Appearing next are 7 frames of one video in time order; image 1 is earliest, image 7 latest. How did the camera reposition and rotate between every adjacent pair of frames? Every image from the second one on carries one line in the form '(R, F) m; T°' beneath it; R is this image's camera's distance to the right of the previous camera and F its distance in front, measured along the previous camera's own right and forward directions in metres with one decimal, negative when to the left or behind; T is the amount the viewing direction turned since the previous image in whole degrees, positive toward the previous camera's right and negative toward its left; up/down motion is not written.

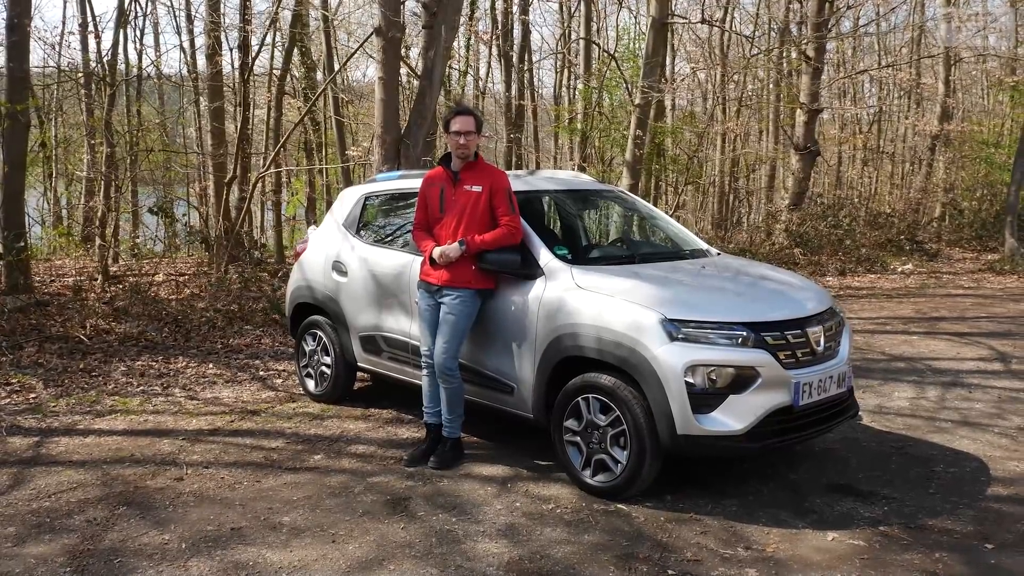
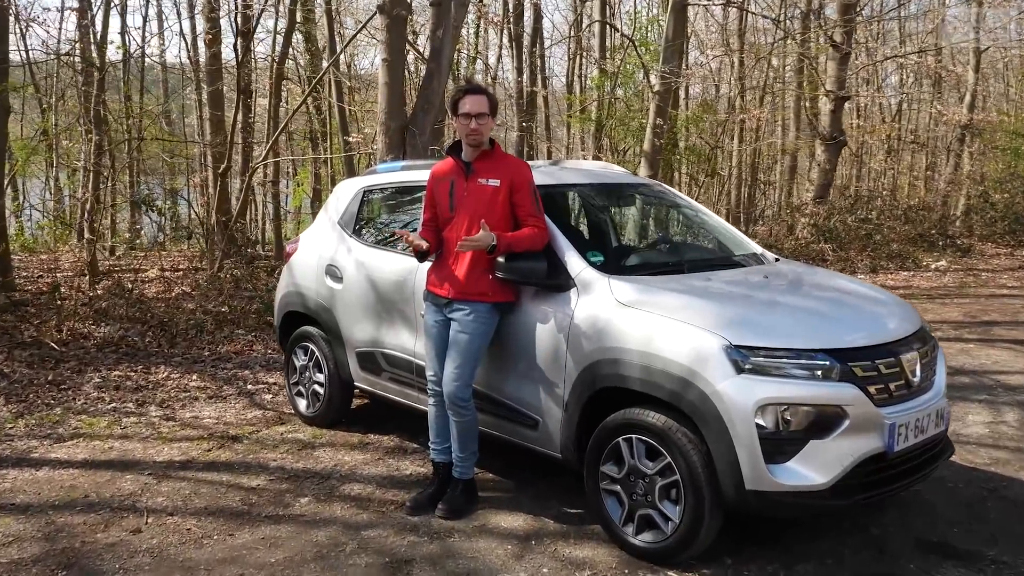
(-0.1, +0.7) m; 0°
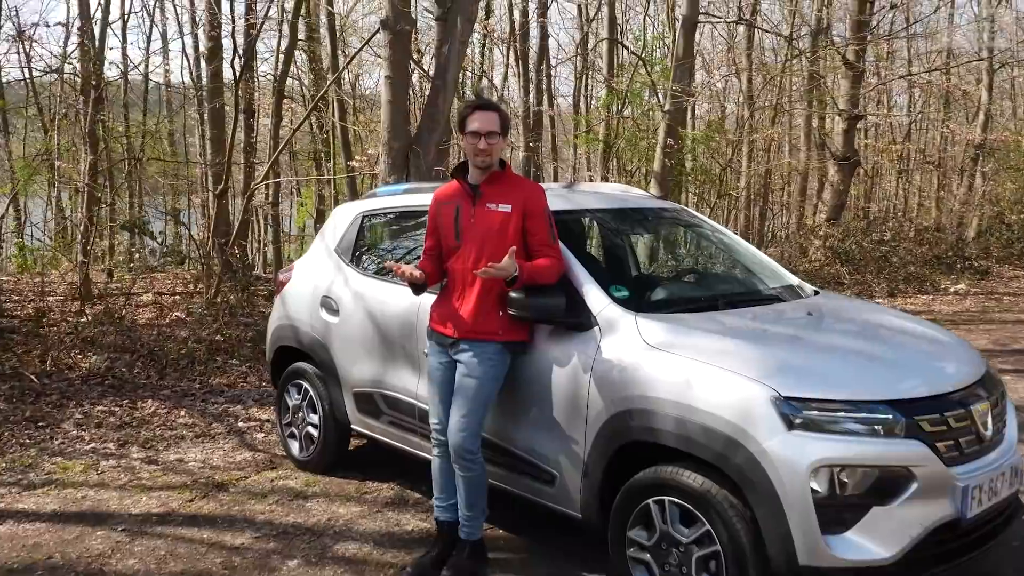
(0.0, +0.4) m; 0°
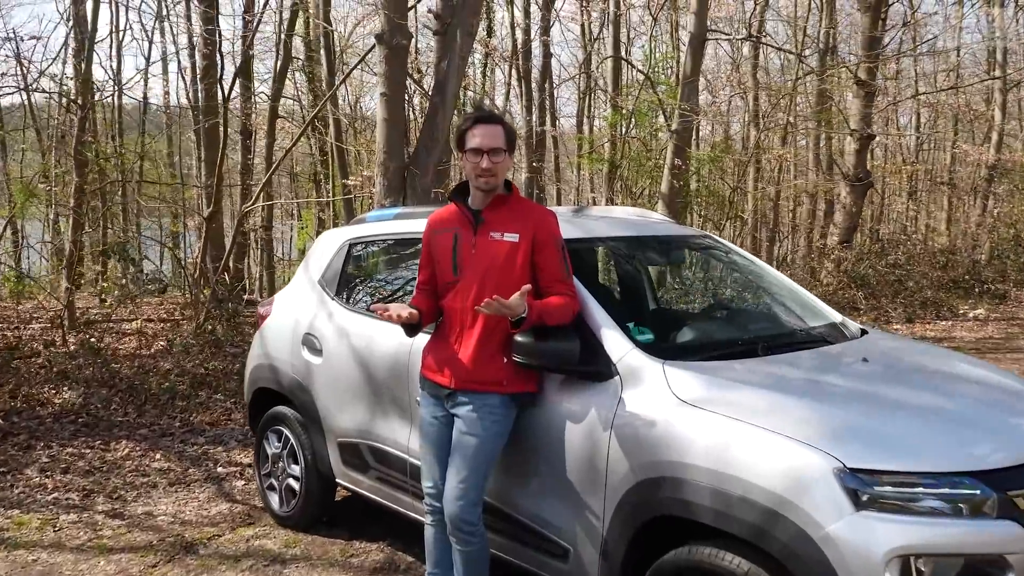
(0.0, +0.5) m; 0°
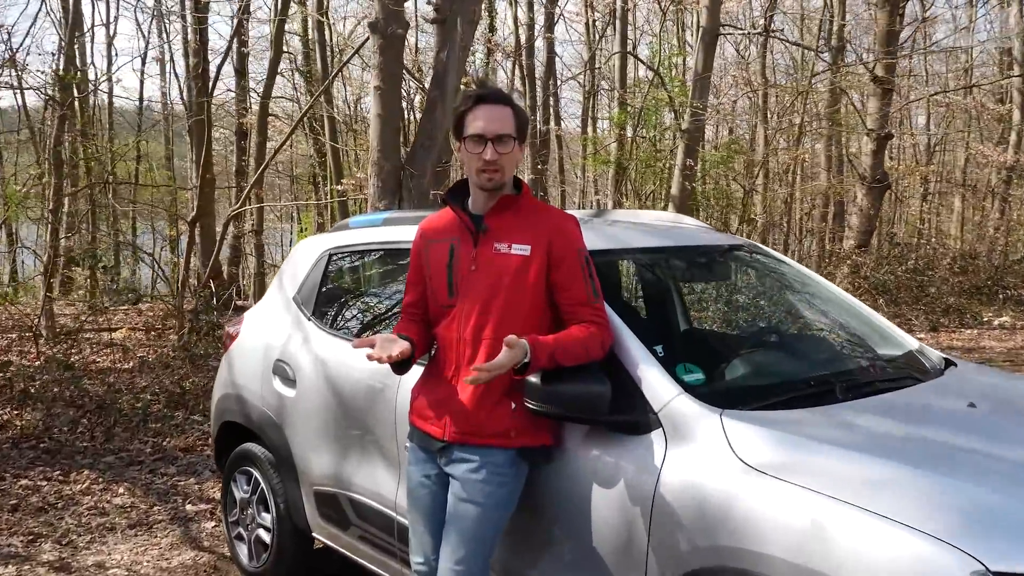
(0.0, +0.6) m; 0°
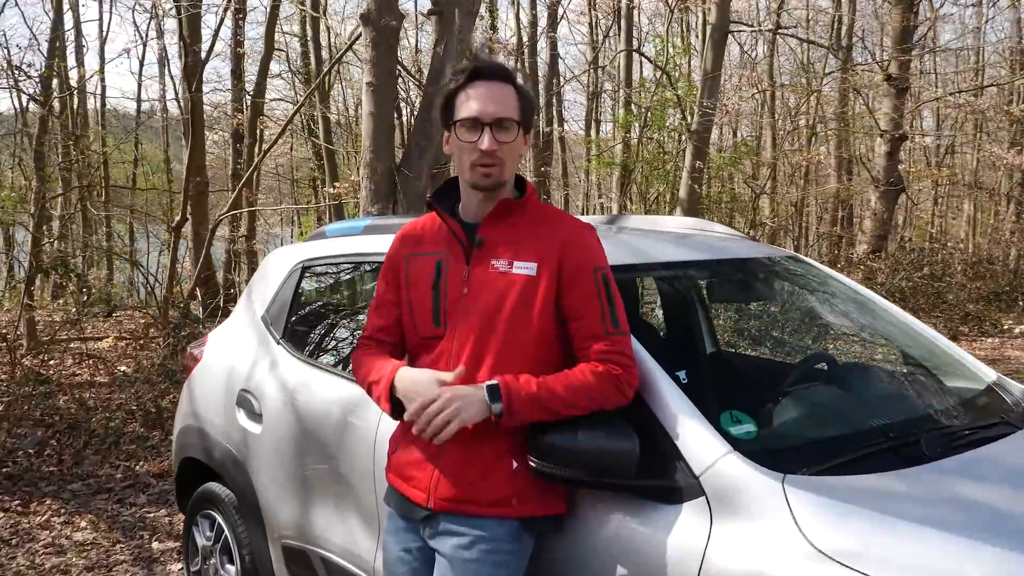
(0.0, +0.4) m; 0°
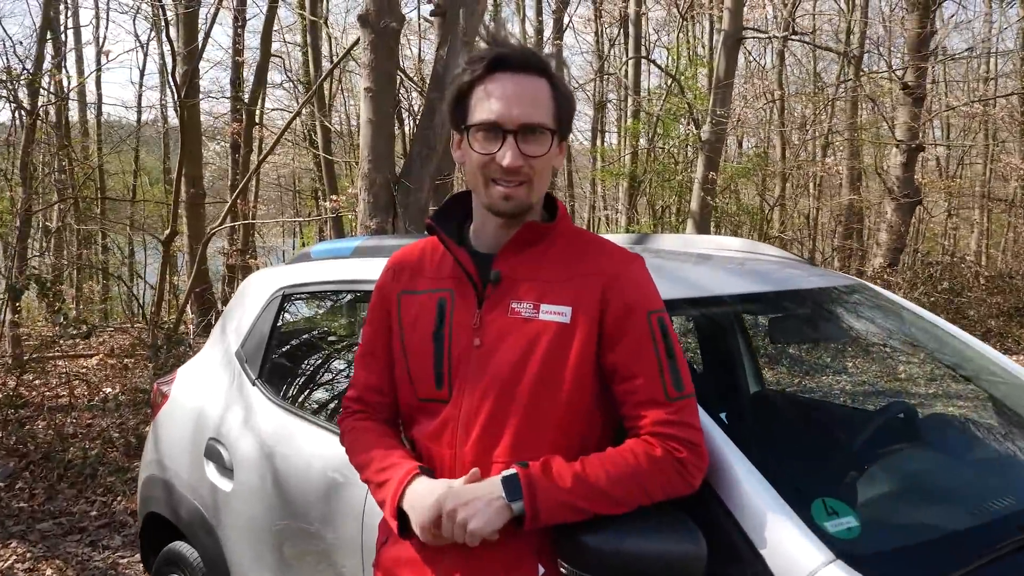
(0.0, +0.4) m; 0°
